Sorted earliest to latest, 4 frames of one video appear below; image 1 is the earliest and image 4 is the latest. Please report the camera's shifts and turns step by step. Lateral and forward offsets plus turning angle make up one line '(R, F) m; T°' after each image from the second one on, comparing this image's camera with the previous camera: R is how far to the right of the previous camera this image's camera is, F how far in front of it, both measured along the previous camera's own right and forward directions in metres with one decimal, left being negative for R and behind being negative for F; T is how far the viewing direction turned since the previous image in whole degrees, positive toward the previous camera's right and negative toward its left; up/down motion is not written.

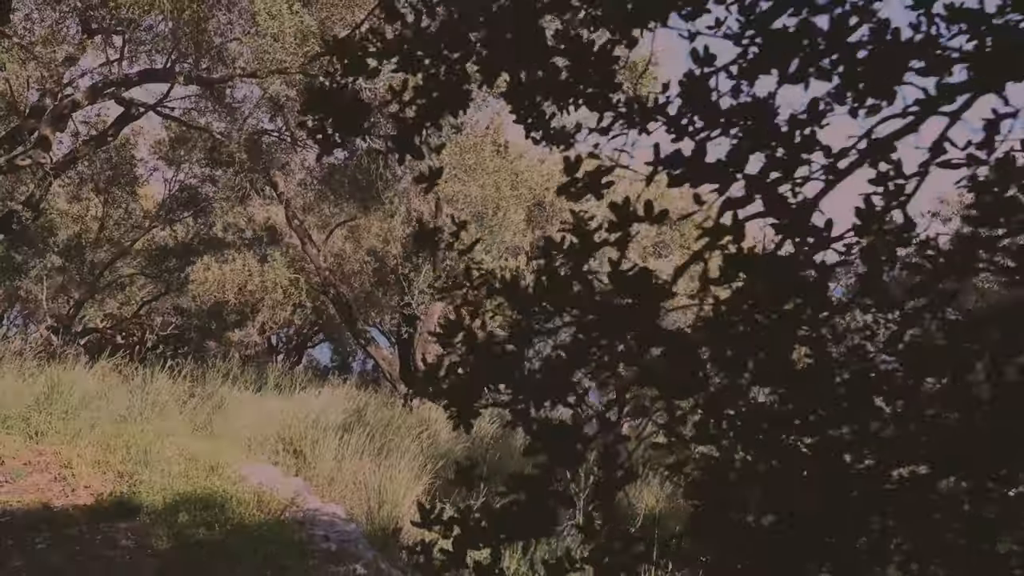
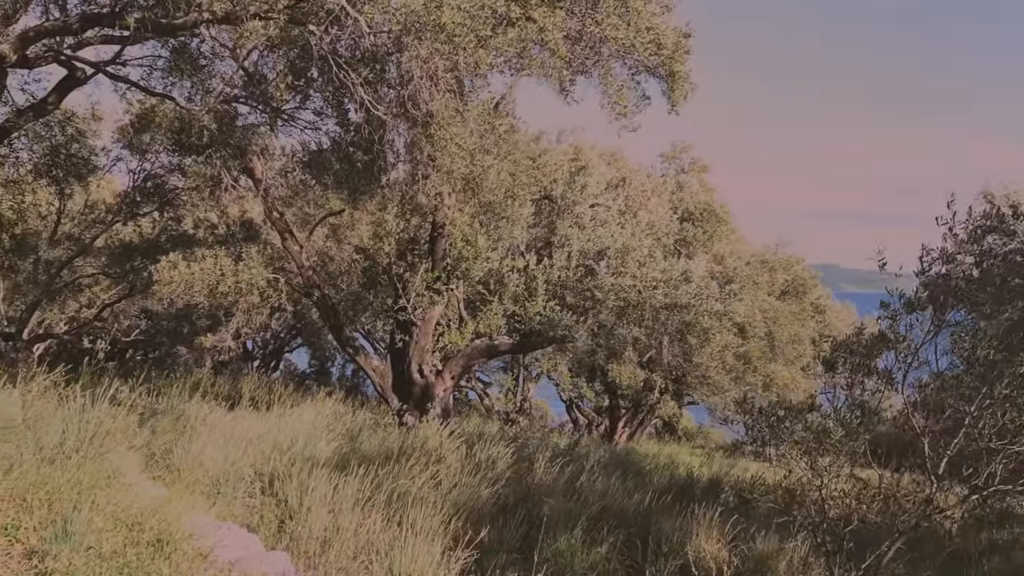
(-0.3, +1.3) m; +1°
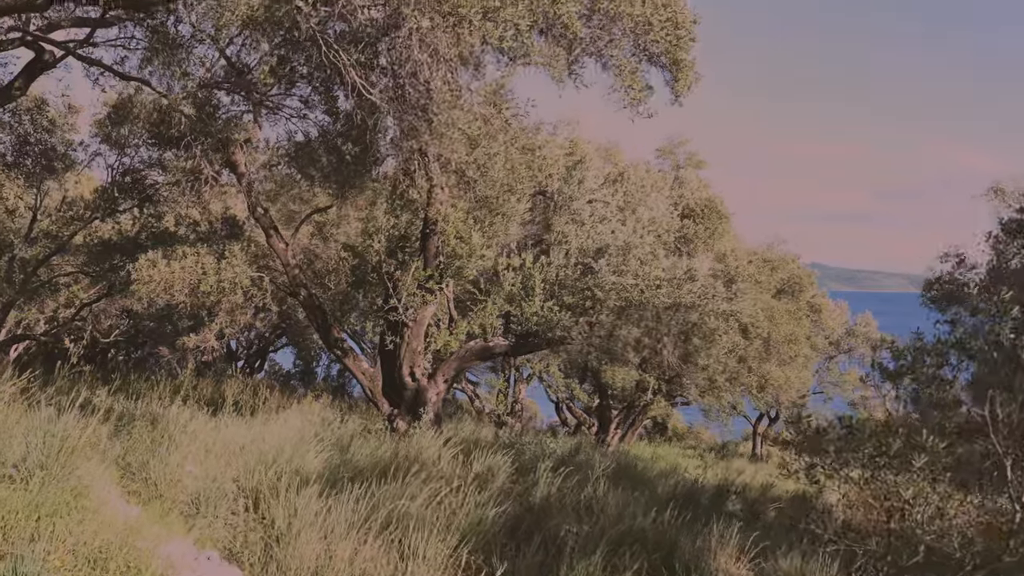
(-0.1, +0.4) m; +1°
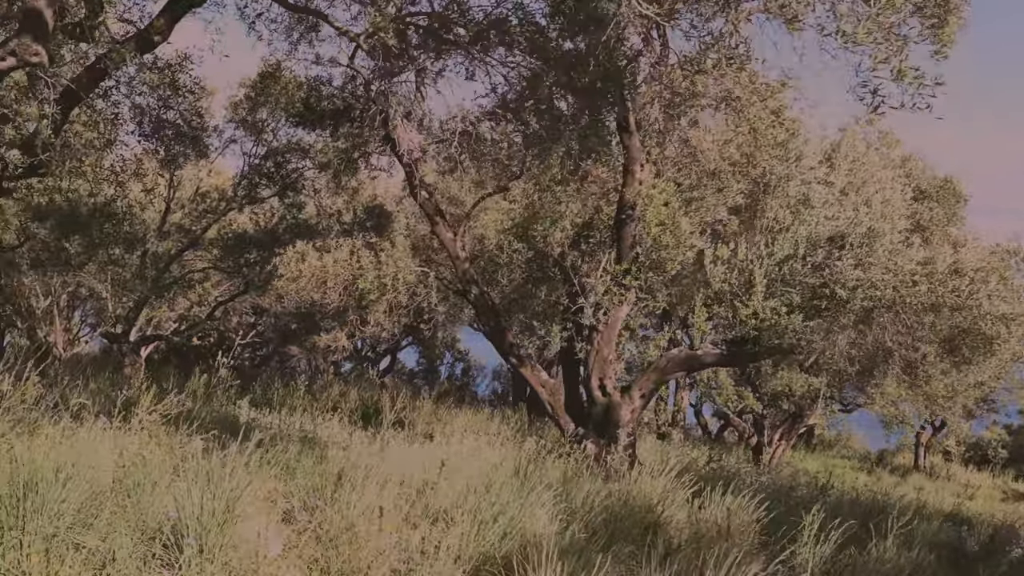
(-0.7, +1.5) m; -6°
